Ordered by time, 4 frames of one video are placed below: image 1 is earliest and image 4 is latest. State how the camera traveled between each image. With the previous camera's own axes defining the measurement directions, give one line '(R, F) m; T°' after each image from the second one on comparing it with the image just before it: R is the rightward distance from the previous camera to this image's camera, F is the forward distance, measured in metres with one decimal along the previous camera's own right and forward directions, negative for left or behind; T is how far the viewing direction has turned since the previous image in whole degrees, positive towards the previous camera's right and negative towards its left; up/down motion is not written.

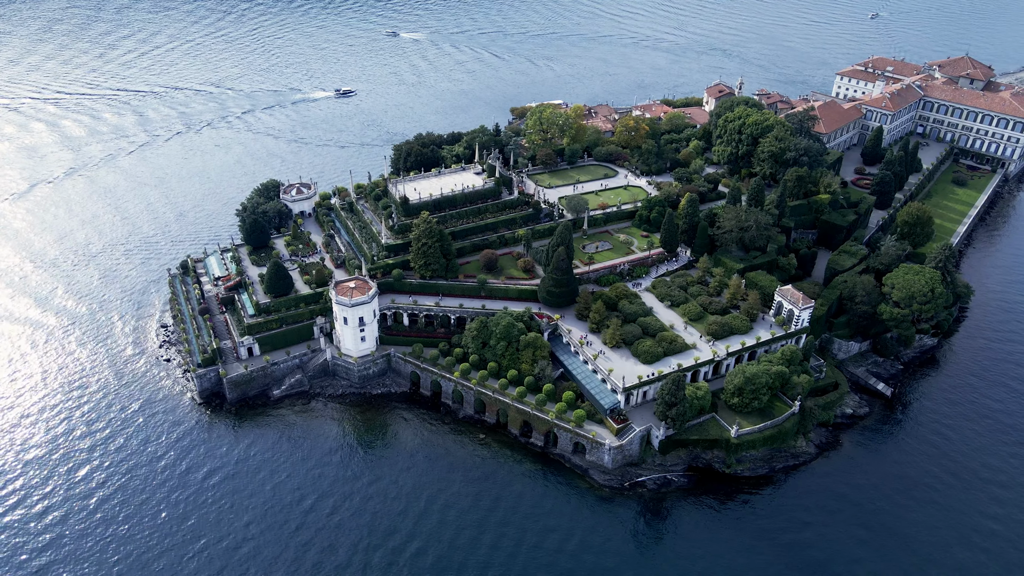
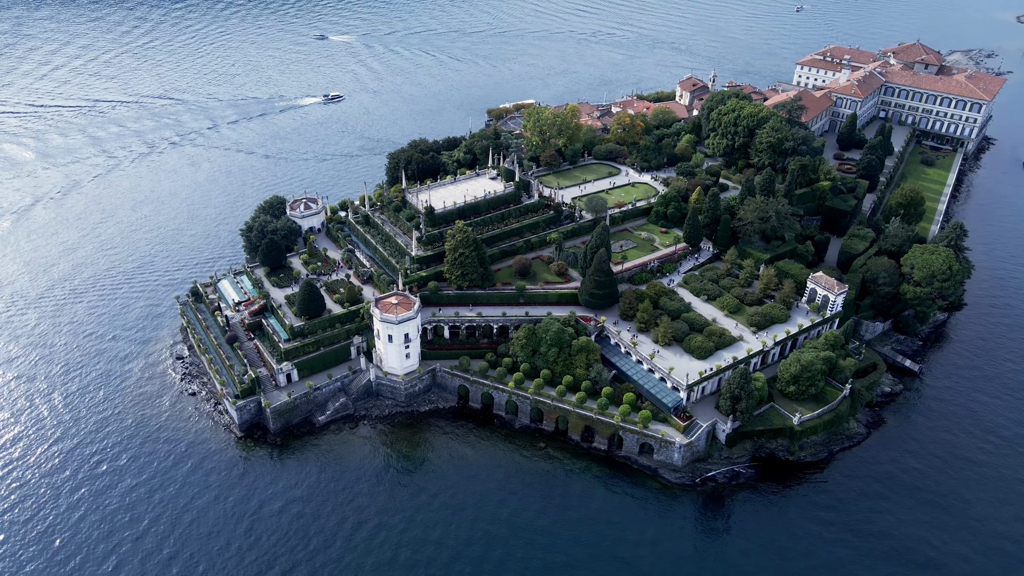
(-14.7, +2.0) m; +6°
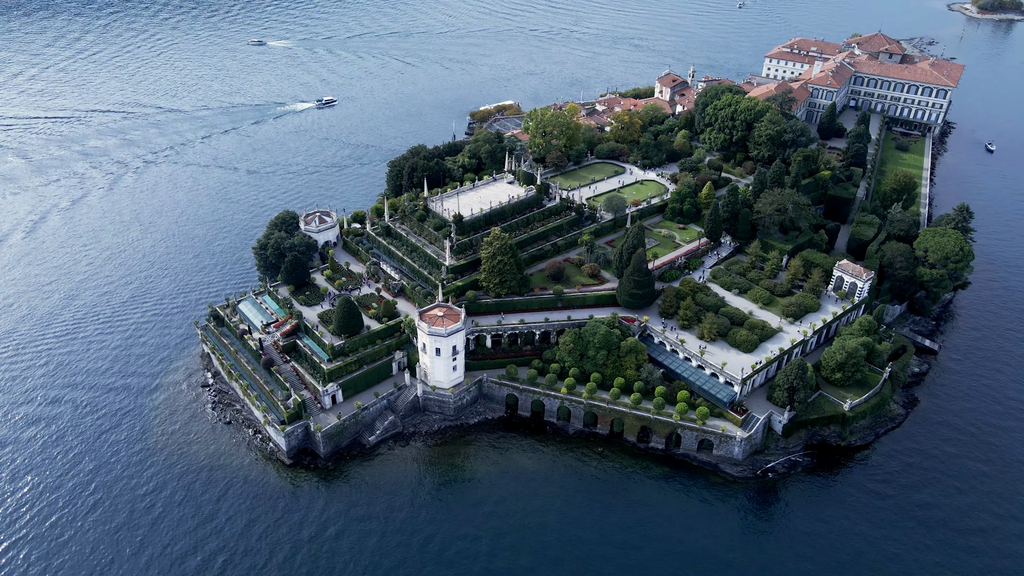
(-12.9, +1.5) m; +5°
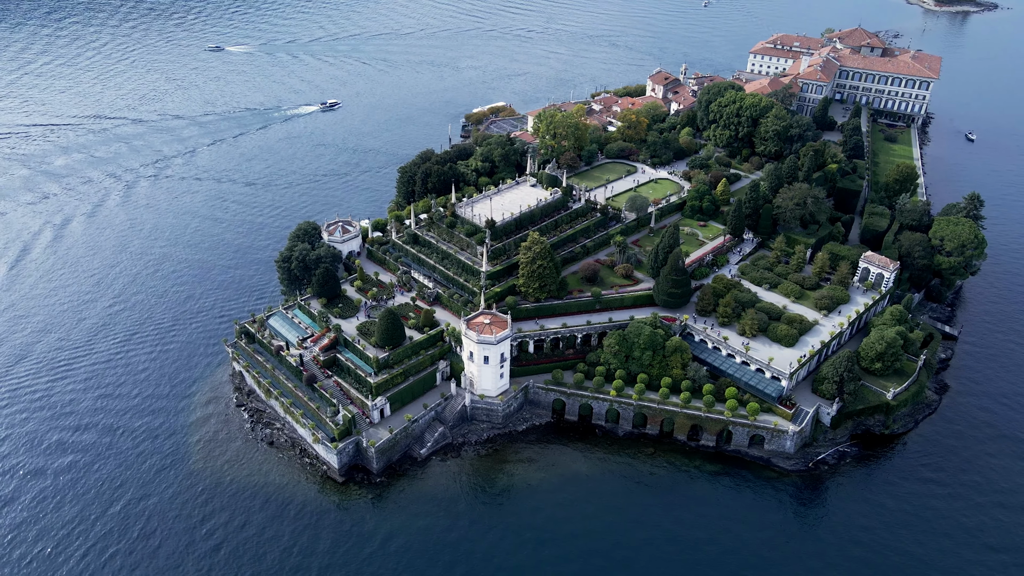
(-10.4, +1.0) m; +3°
